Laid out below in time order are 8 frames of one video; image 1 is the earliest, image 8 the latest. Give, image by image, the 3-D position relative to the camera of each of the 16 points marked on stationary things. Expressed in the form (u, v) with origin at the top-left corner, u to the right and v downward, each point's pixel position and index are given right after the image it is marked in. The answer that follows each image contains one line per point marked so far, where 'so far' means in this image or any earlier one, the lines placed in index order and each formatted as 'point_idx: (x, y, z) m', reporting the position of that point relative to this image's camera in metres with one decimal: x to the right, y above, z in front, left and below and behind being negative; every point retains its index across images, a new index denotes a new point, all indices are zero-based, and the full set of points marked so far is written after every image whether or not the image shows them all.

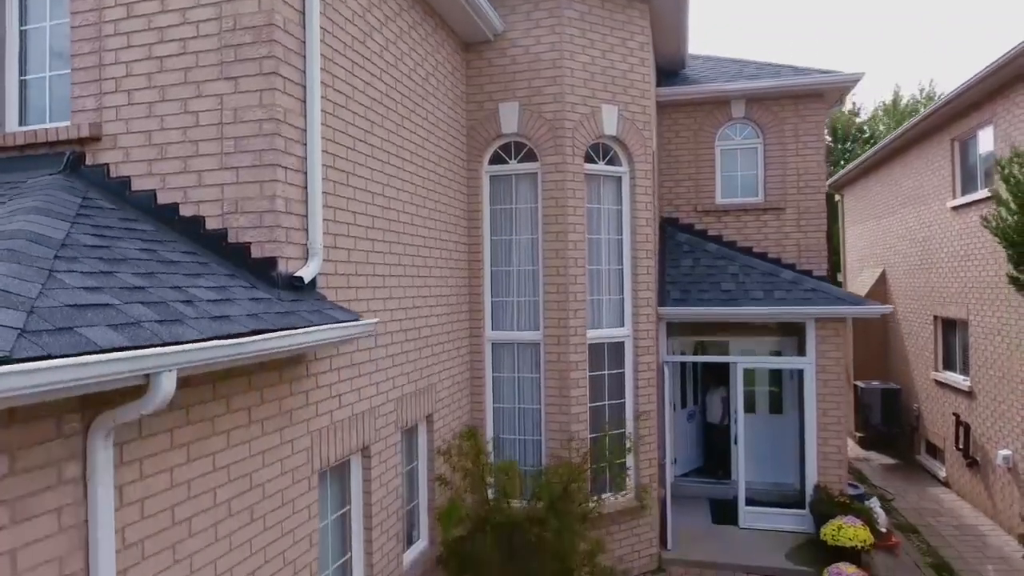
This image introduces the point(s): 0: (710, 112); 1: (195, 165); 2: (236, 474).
0: (+2.9, +2.6, +9.5) m
1: (-2.0, +0.8, +4.1) m
2: (-1.5, -1.0, +3.5) m
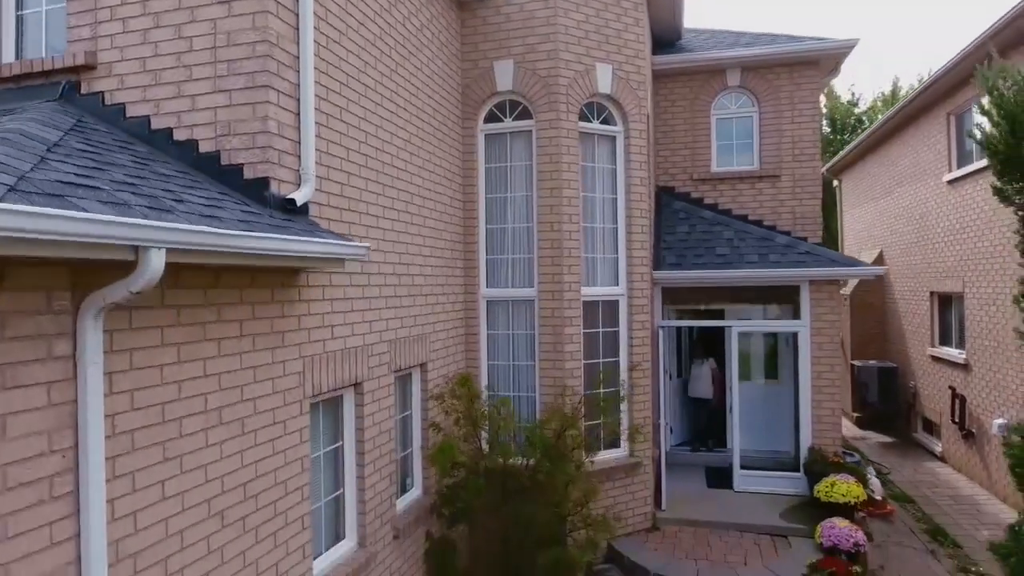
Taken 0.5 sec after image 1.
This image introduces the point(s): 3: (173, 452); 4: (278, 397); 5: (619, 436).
0: (+2.9, +3.1, +9.6) m
1: (-2.0, +1.3, +4.1) m
2: (-1.5, -0.5, +3.5) m
3: (-1.6, -0.8, +3.1) m
4: (-1.4, -0.7, +3.9) m
5: (+1.2, -1.6, +7.3) m
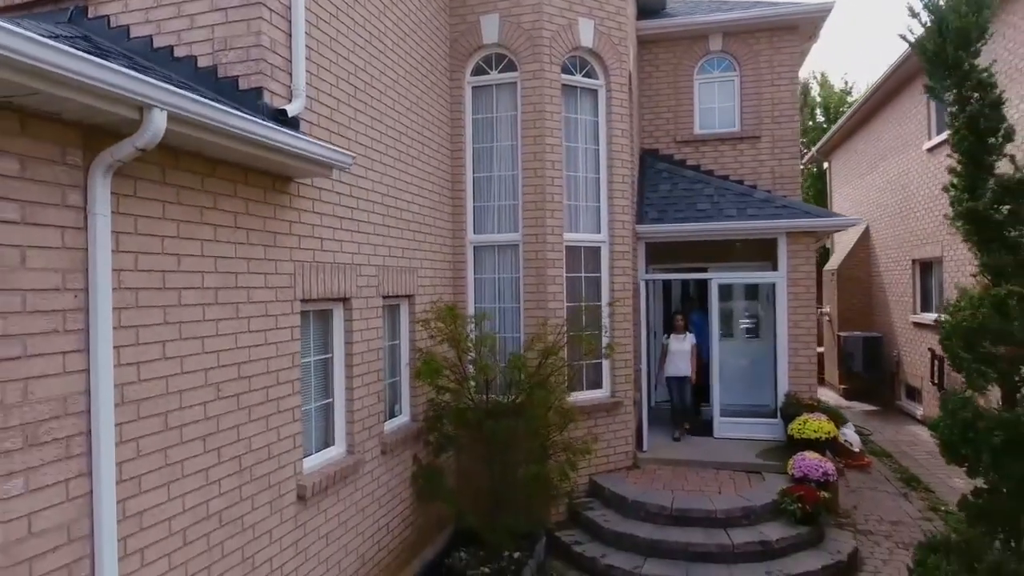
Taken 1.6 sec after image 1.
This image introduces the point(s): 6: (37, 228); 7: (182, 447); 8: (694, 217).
0: (+2.7, +3.7, +9.9) m
1: (-2.2, +1.9, +4.4) m
2: (-1.7, +0.1, +3.8) m
3: (-1.8, -0.2, +3.4) m
4: (-1.6, 0.0, +4.2) m
5: (+1.0, -1.0, +7.7) m
6: (-2.0, +0.3, +2.8) m
7: (-1.8, -0.8, +3.5) m
8: (+2.4, +0.9, +8.7) m
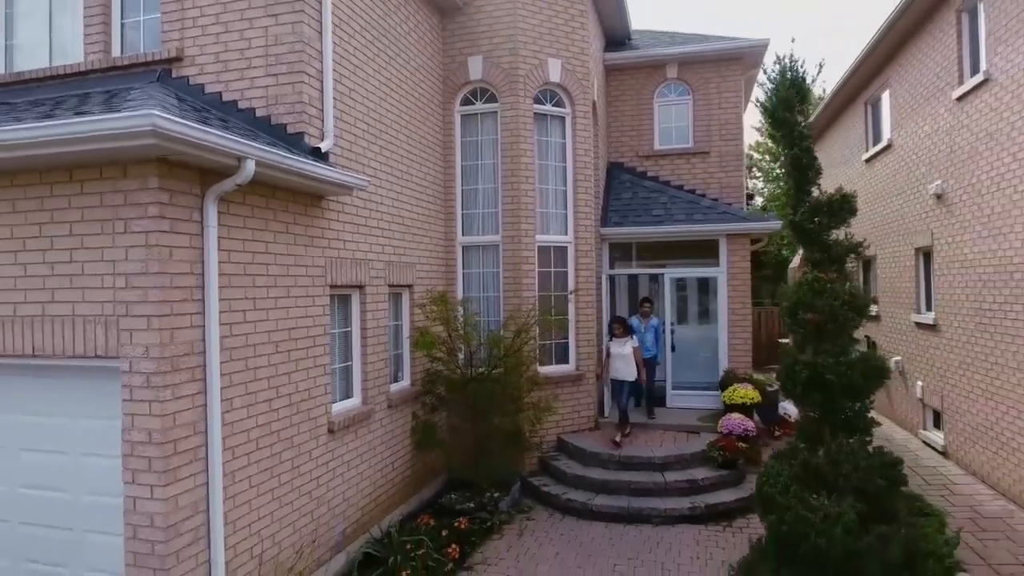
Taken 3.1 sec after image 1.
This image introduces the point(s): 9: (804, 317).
0: (+2.4, +3.8, +11.5) m
1: (-2.4, +2.0, +6.0) m
2: (-1.9, +0.2, +5.4) m
3: (-2.0, 0.0, +5.1) m
4: (-1.8, +0.1, +5.8) m
5: (+0.8, -0.9, +9.3) m
6: (-2.3, +0.4, +4.4) m
7: (-2.0, -0.7, +5.1) m
8: (+2.2, +1.1, +10.3) m
9: (+2.3, -0.2, +5.1) m
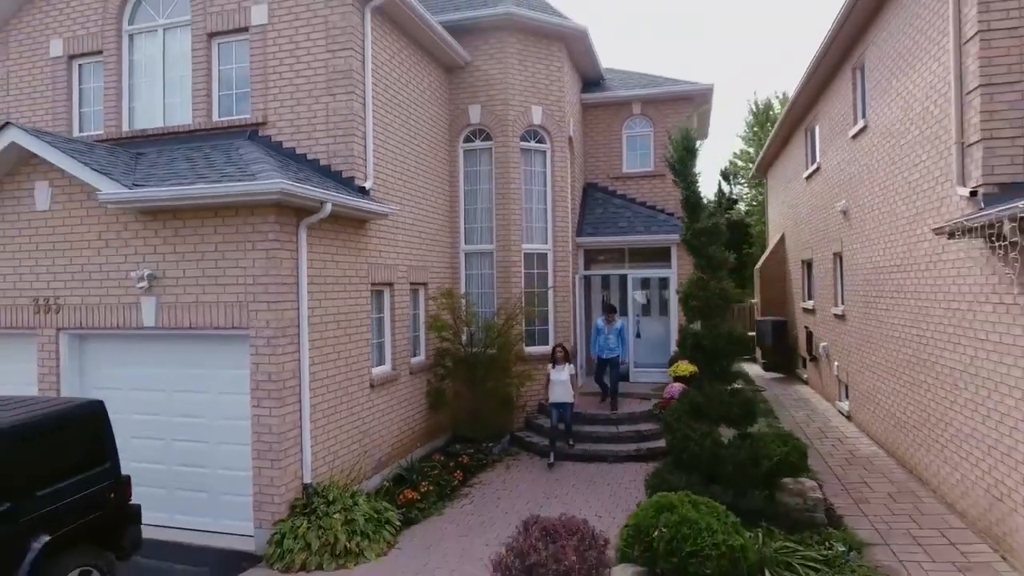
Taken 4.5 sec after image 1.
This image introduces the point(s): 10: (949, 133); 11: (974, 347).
0: (+2.3, +3.8, +14.0) m
1: (-2.6, +2.0, +8.6) m
2: (-2.1, +0.3, +8.0) m
3: (-2.2, 0.0, +7.6) m
4: (-2.0, +0.1, +8.4) m
5: (+0.6, -0.9, +11.8) m
6: (-2.4, +0.4, +6.9) m
7: (-2.2, -0.7, +7.7) m
8: (+2.0, +1.1, +12.8) m
9: (+2.1, -0.2, +7.6) m
10: (+5.0, +1.8, +7.4) m
11: (+4.9, -0.6, +6.9) m
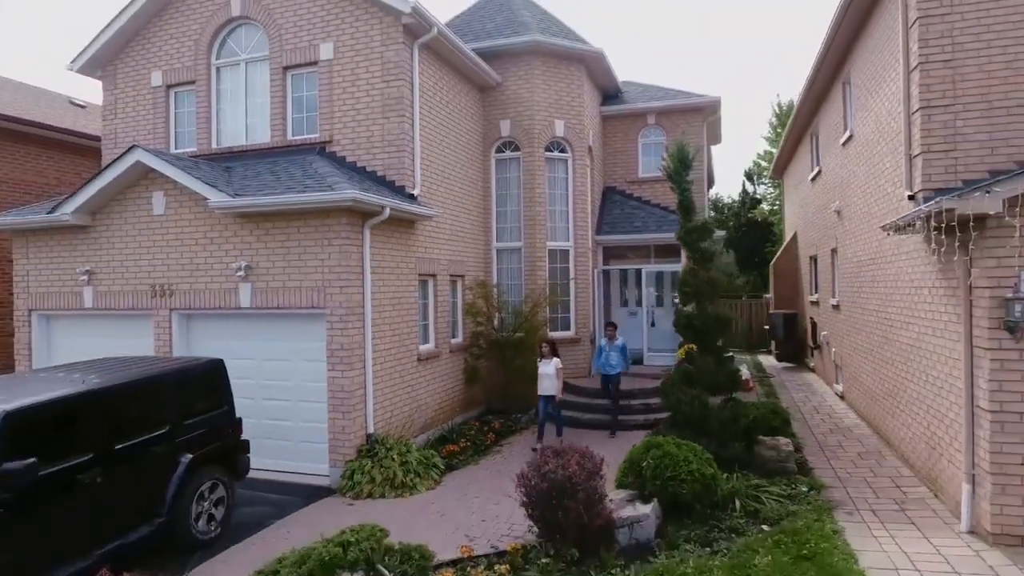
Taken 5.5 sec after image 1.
0: (+2.9, +4.0, +15.5) m
1: (-2.2, +2.2, +10.3) m
2: (-1.8, +0.4, +9.7) m
3: (-1.9, +0.2, +9.3) m
4: (-1.6, +0.3, +10.1) m
5: (+1.2, -0.7, +13.4) m
6: (-2.1, +0.6, +8.7) m
7: (-1.8, -0.5, +9.4) m
8: (+2.6, +1.3, +14.3) m
9: (+2.4, 0.0, +9.1) m
10: (+5.3, +1.9, +8.8) m
11: (+5.2, -0.5, +8.3) m
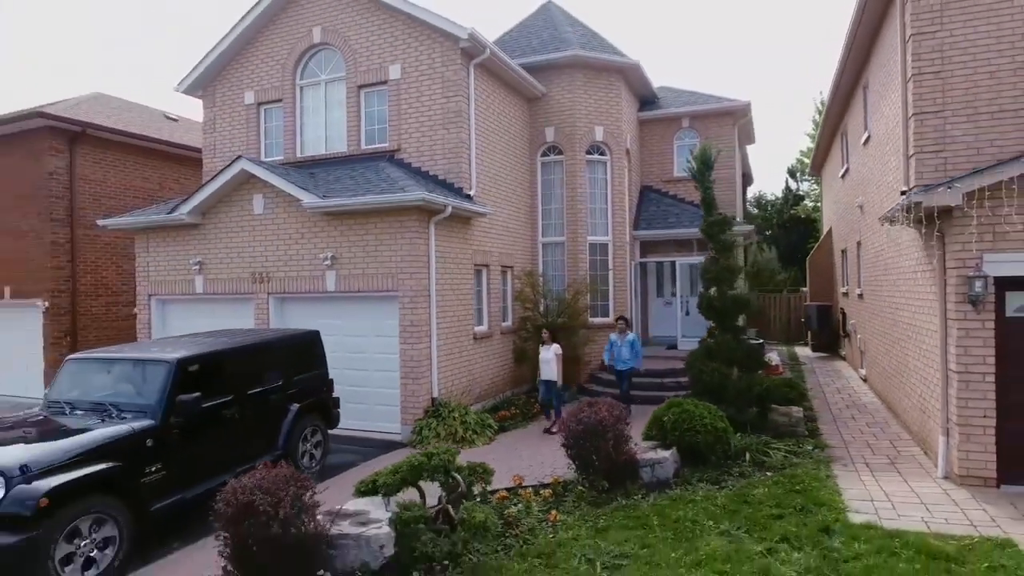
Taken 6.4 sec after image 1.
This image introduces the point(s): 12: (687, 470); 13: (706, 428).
0: (+4.1, +4.2, +16.8) m
1: (-1.4, +2.4, +12.0) m
2: (-1.0, +0.6, +11.3) m
3: (-1.2, +0.4, +10.9) m
4: (-0.8, +0.5, +11.7) m
5: (+2.2, -0.5, +14.8) m
6: (-1.5, +0.8, +10.3) m
7: (-1.1, -0.3, +11.0) m
8: (+3.7, +1.5, +15.6) m
9: (+3.1, +0.2, +10.4) m
10: (+6.0, +2.1, +9.9) m
11: (+5.8, -0.2, +9.4) m
12: (+2.2, -2.3, +8.2) m
13: (+2.5, -1.8, +8.3) m
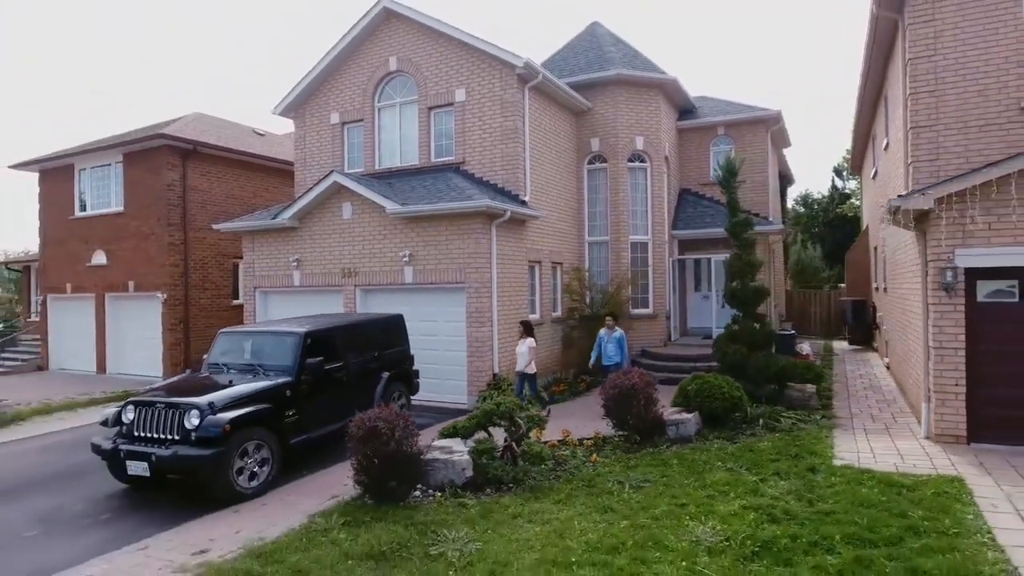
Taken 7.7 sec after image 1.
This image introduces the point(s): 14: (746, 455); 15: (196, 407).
0: (+5.5, +4.4, +18.2) m
1: (-0.4, +2.6, +13.9) m
2: (0.0, +0.8, +13.2) m
3: (-0.2, +0.5, +12.8) m
4: (+0.2, +0.6, +13.6) m
5: (+3.4, -0.3, +16.4) m
6: (-0.5, +0.9, +12.2) m
7: (-0.1, -0.2, +12.9) m
8: (+5.0, +1.6, +17.1) m
9: (+4.1, +0.3, +12.0) m
10: (+6.8, +2.3, +11.2) m
11: (+6.7, -0.1, +10.8) m
12: (+3.0, -2.2, +9.8) m
13: (+3.3, -1.7, +9.9) m
14: (+3.1, -2.2, +8.4) m
15: (-3.6, -1.4, +7.4) m
